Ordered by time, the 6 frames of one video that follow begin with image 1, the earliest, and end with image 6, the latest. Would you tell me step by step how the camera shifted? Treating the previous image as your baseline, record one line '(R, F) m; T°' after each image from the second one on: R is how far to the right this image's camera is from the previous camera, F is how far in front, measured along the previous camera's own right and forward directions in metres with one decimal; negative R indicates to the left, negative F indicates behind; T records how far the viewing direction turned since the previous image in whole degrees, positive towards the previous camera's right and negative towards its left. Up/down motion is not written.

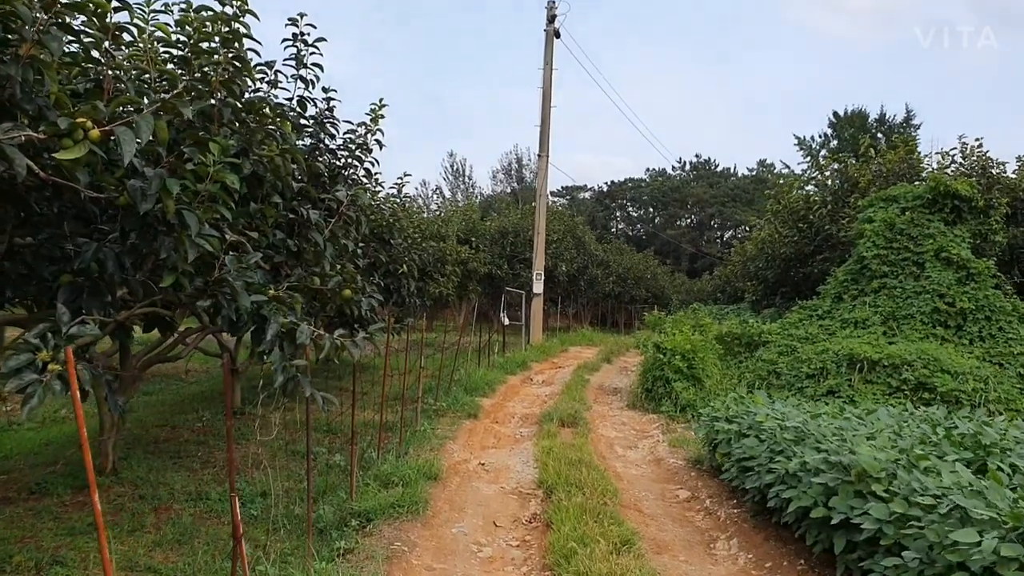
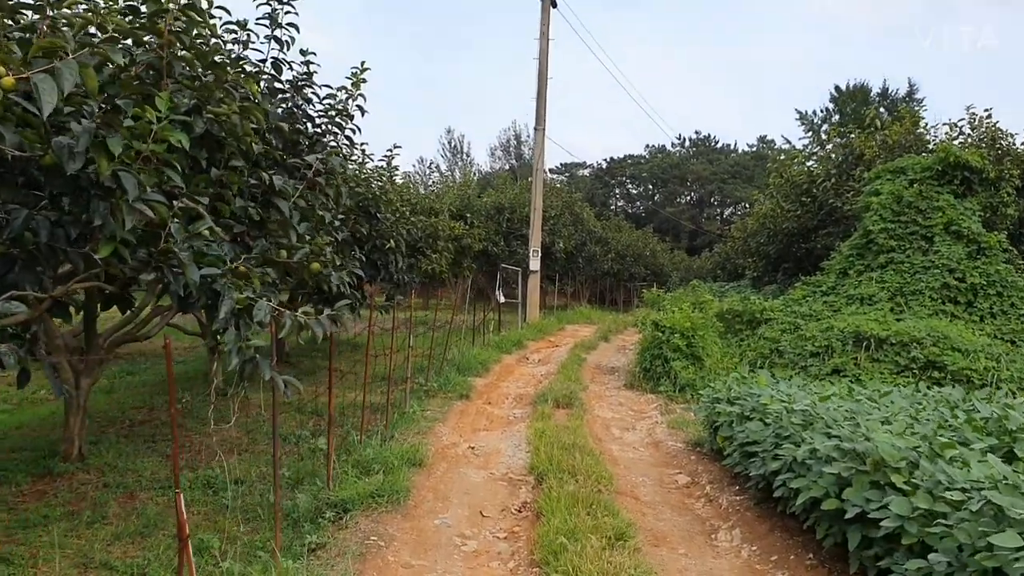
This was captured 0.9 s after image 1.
(+0.1, +0.3) m; 0°
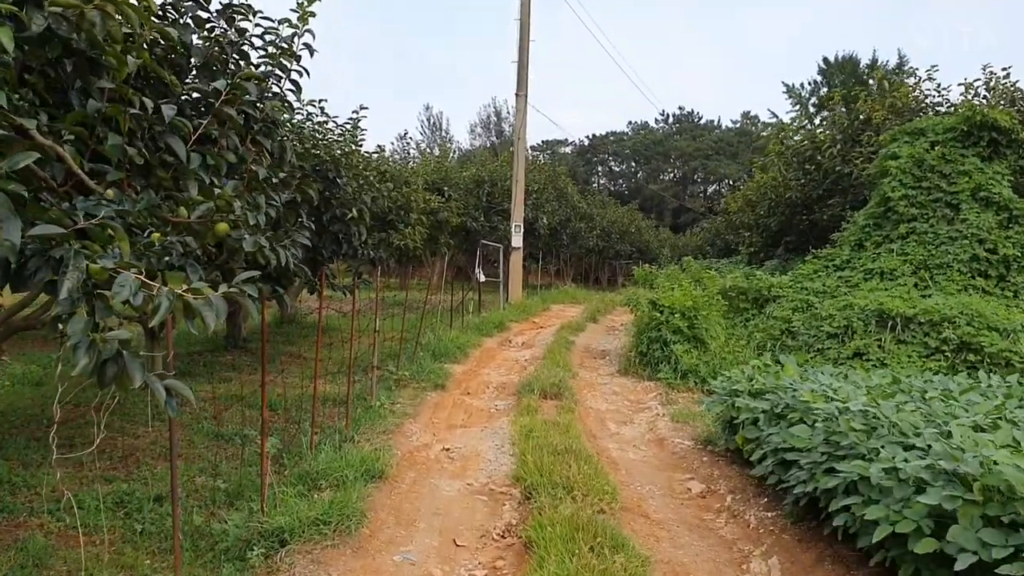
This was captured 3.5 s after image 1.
(0.0, +0.9) m; +1°
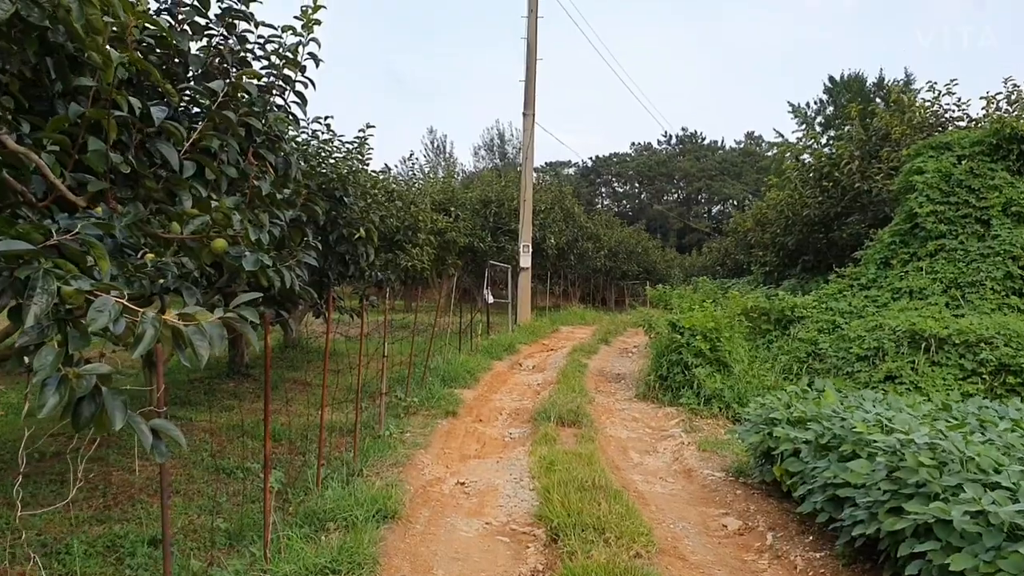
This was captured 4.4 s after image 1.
(-0.1, +0.3) m; 0°
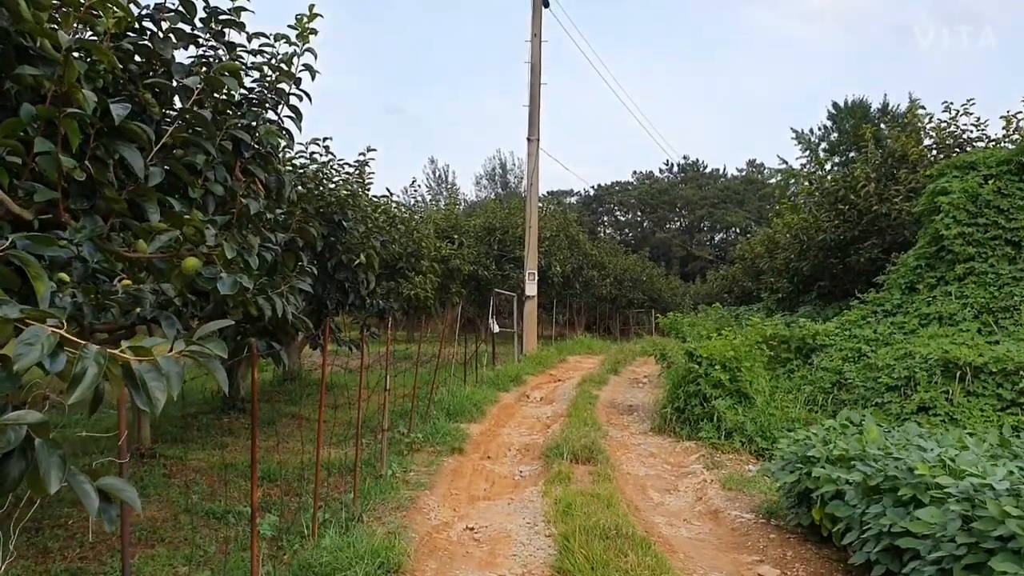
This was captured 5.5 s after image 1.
(0.0, +0.3) m; 0°
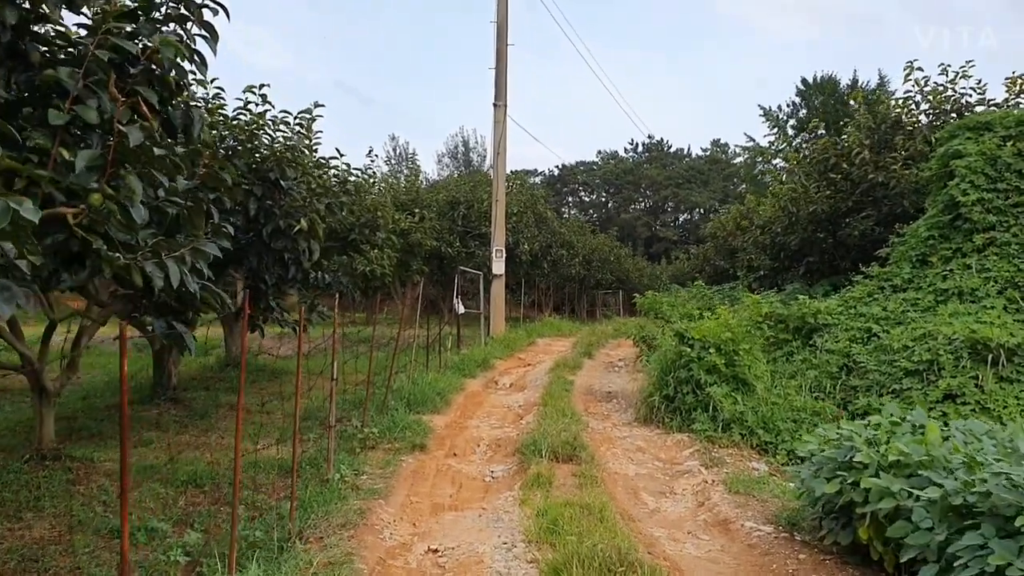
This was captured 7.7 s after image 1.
(0.0, +0.8) m; +2°
